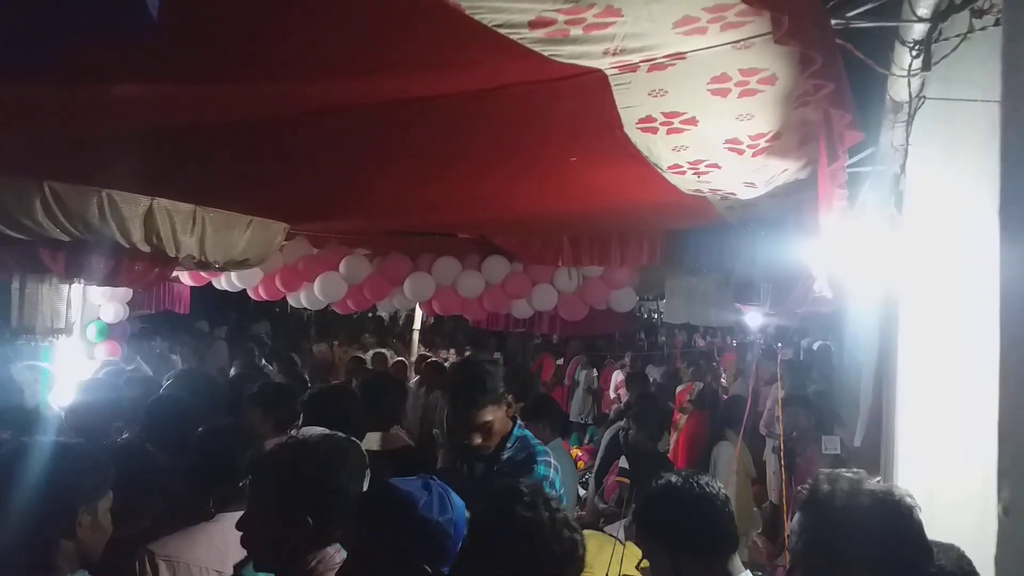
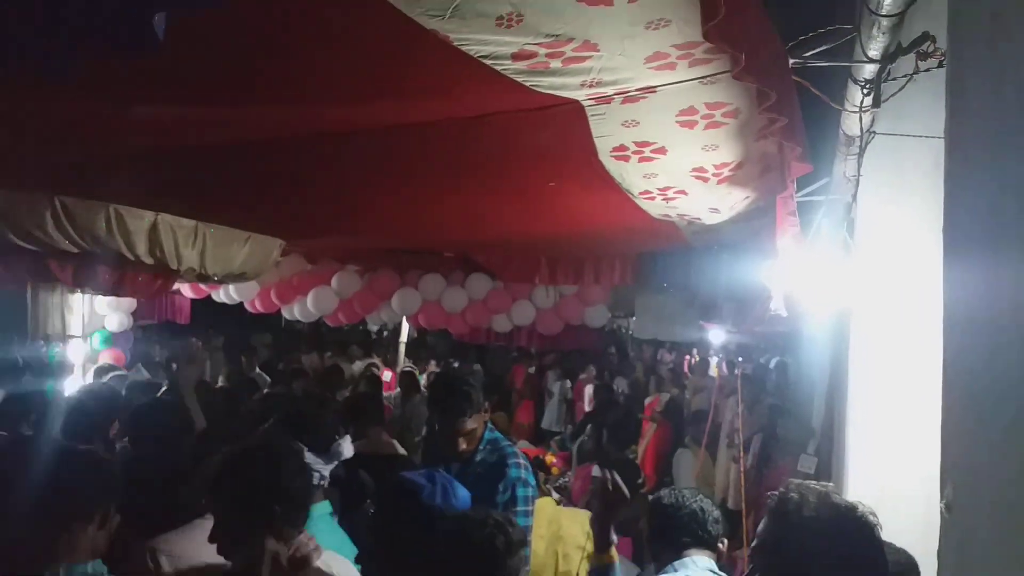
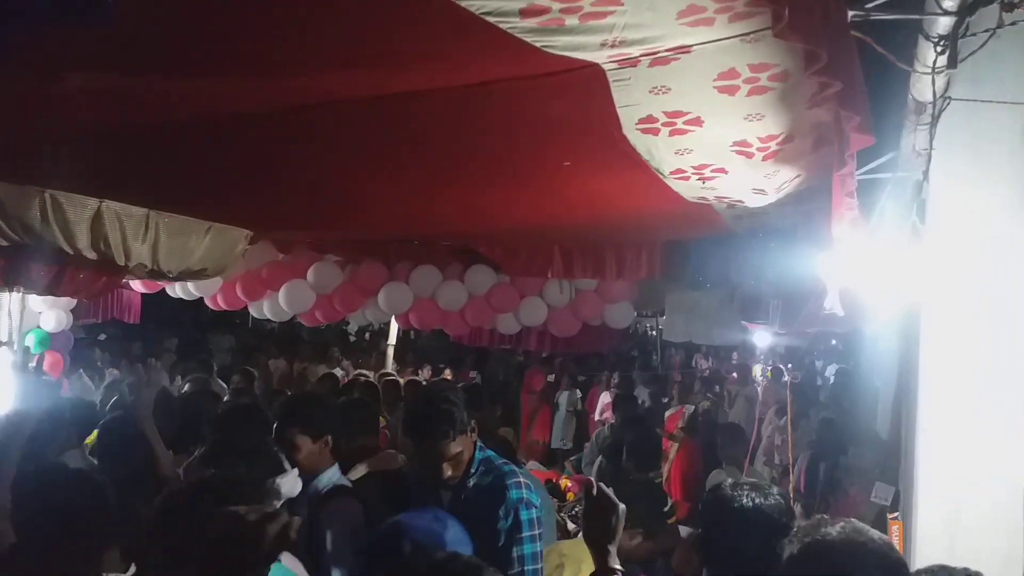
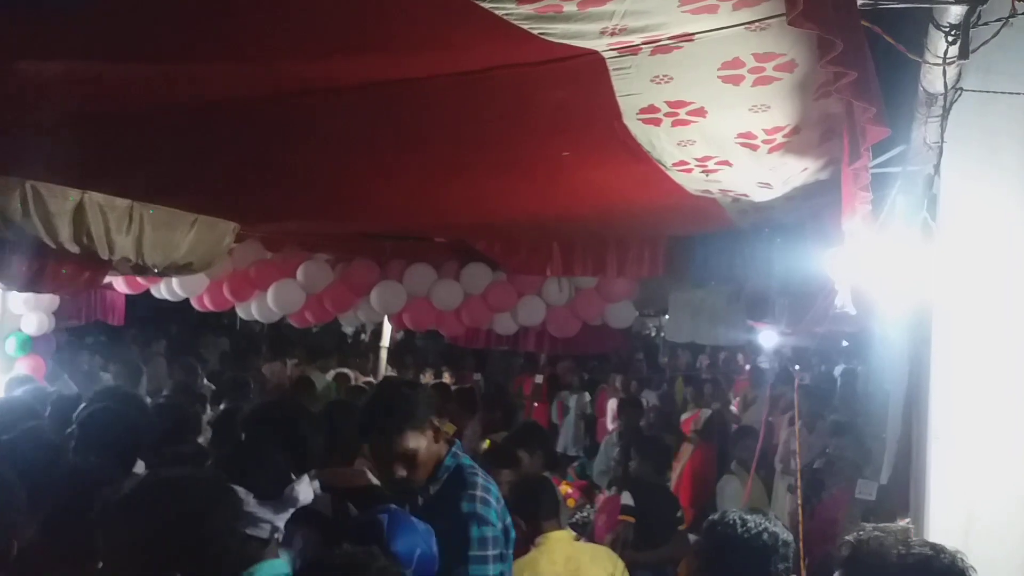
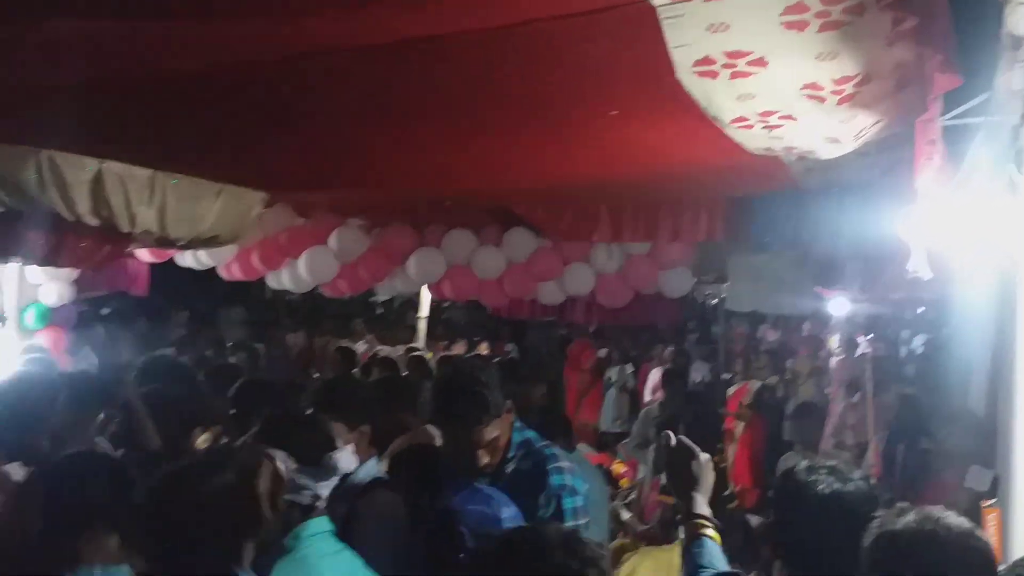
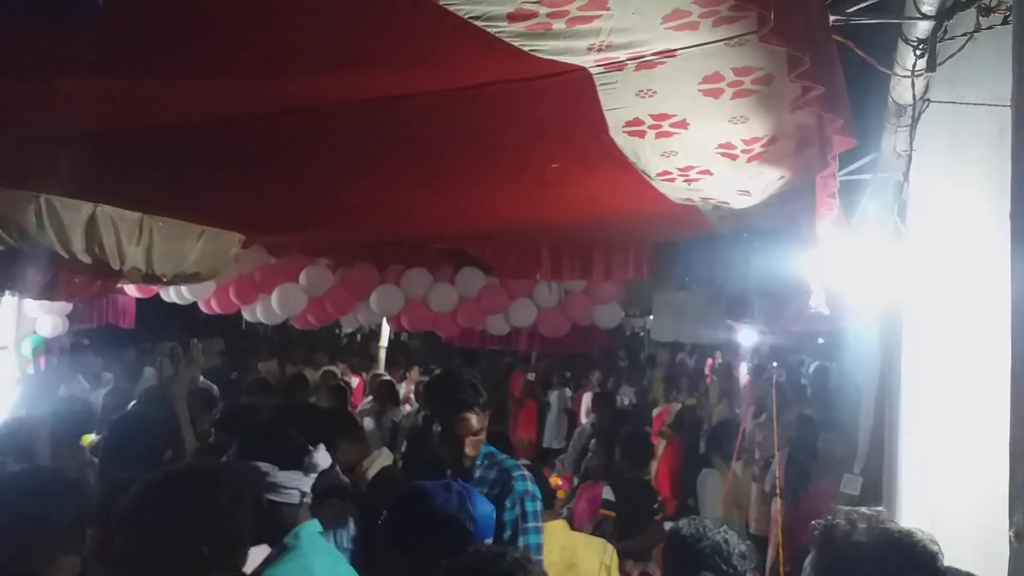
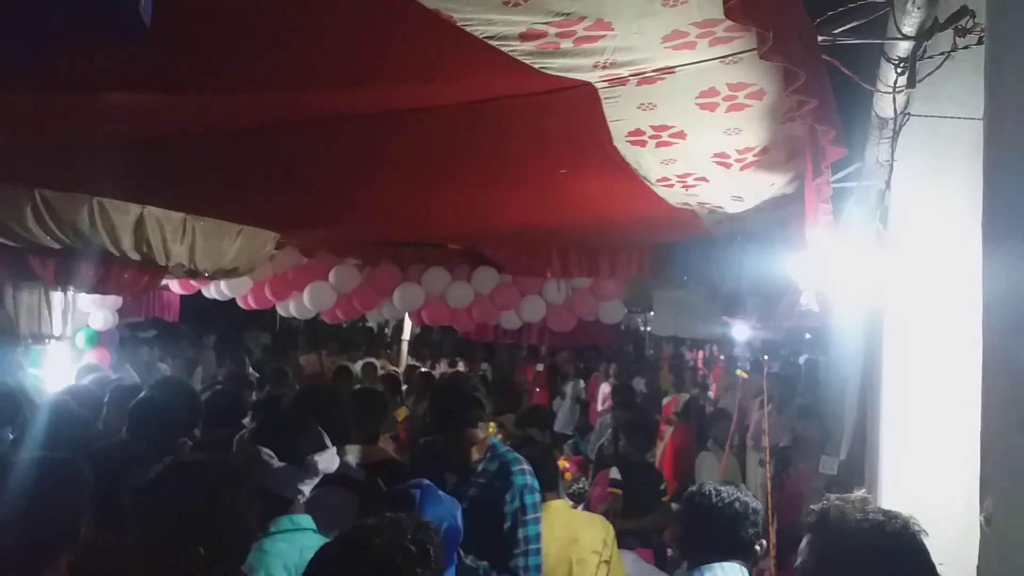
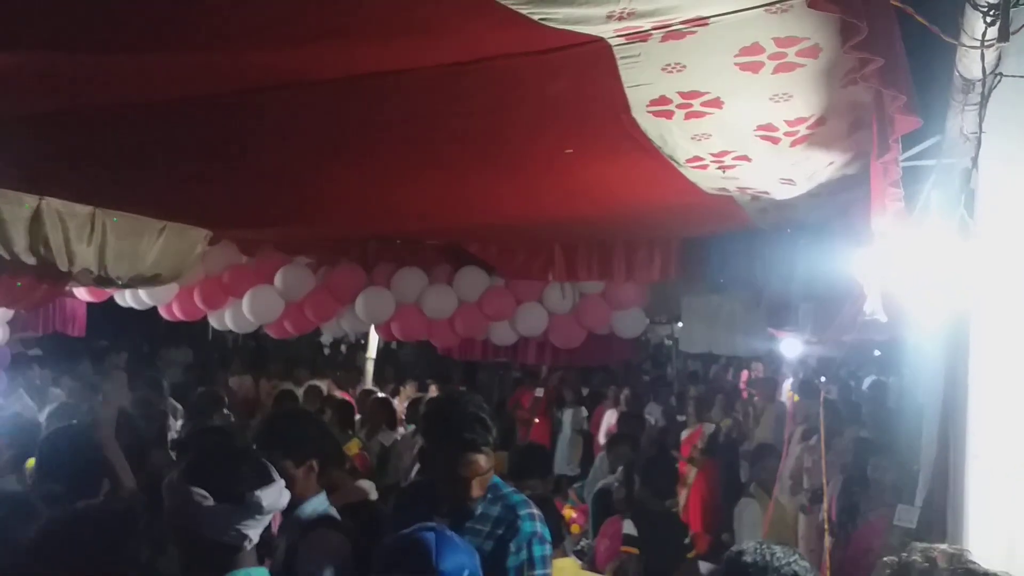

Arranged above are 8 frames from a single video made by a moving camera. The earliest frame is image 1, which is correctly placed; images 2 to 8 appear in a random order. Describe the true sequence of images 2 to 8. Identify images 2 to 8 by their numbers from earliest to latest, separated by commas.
4, 7, 8, 6, 2, 3, 5
